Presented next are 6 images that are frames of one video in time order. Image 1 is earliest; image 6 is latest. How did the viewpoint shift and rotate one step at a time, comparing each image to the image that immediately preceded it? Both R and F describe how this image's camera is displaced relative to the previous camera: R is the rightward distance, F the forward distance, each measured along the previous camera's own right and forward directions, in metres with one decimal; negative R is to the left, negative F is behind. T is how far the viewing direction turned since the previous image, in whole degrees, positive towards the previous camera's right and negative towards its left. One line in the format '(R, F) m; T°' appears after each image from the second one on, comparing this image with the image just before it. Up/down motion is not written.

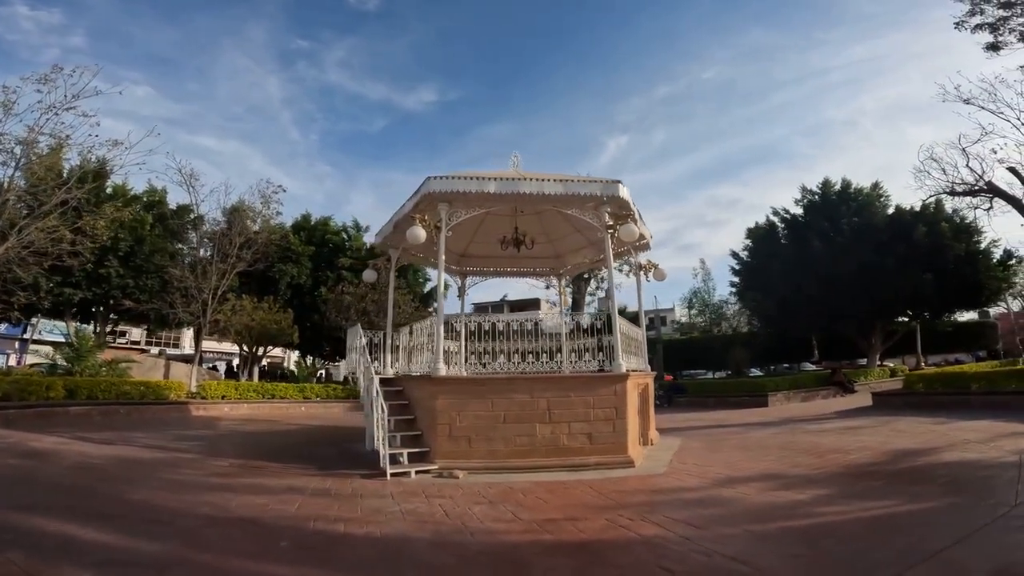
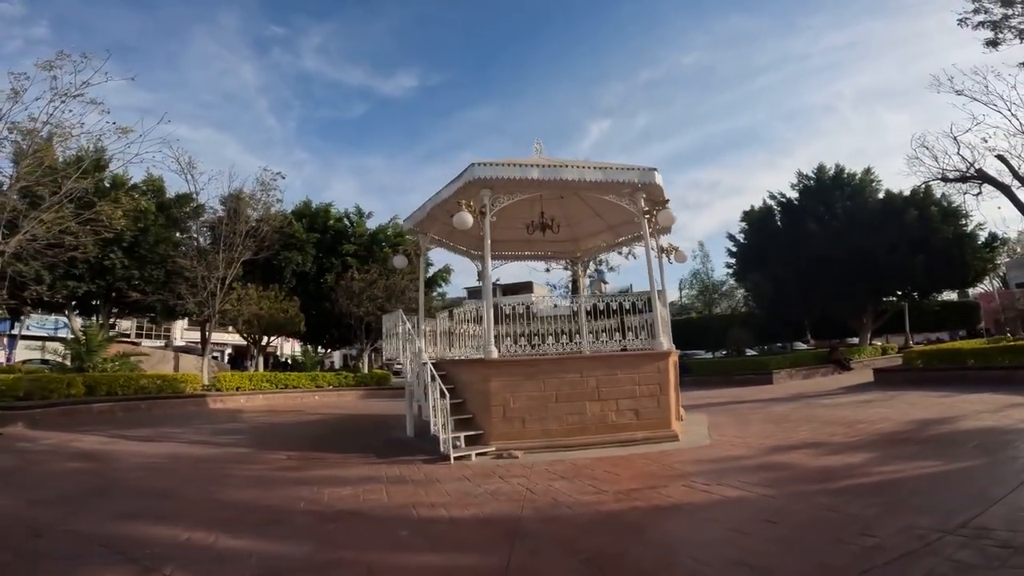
(-1.0, -0.4) m; +2°
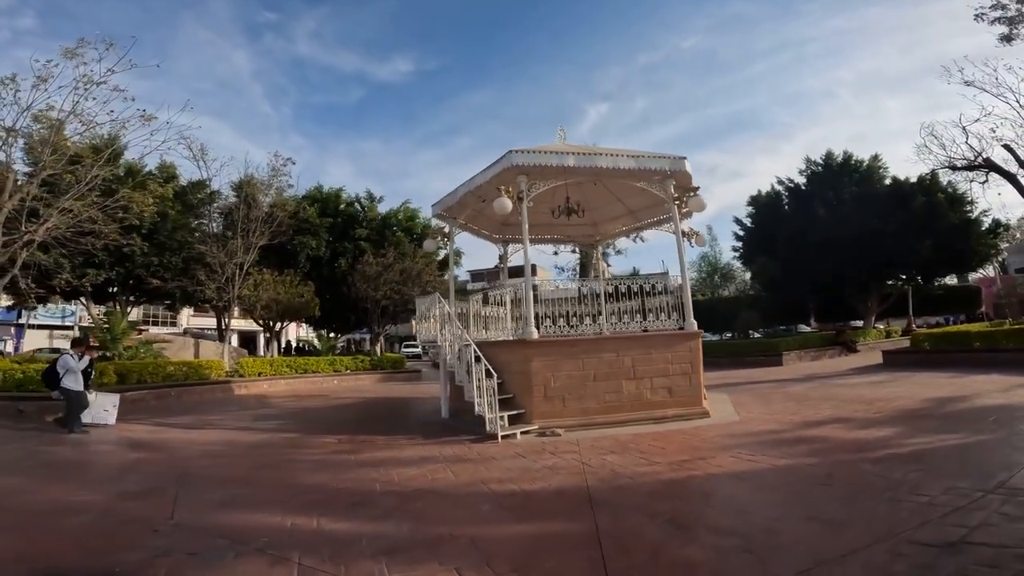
(-0.6, -0.4) m; +1°
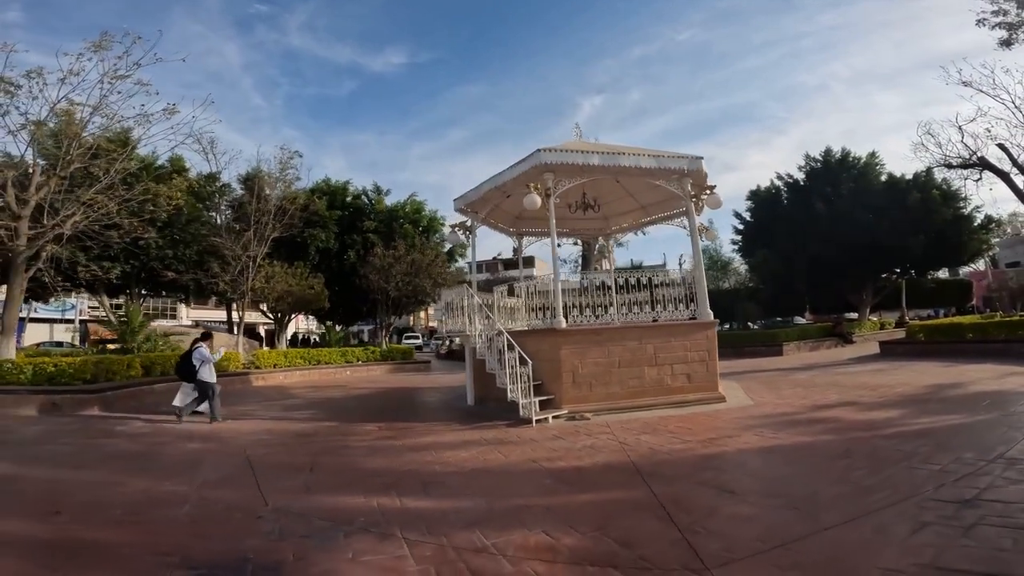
(-0.6, -0.6) m; +1°
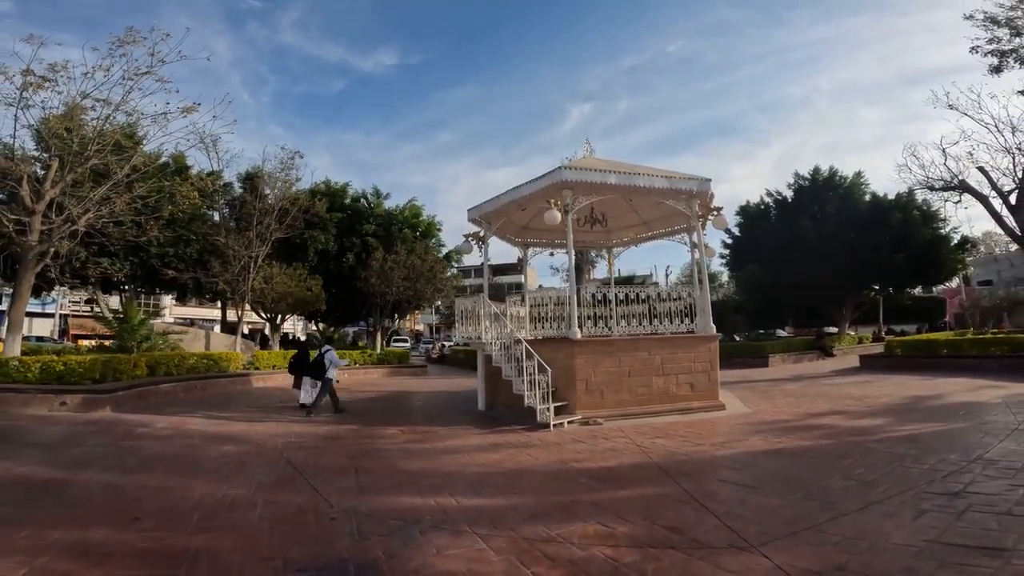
(-0.7, -0.6) m; +2°
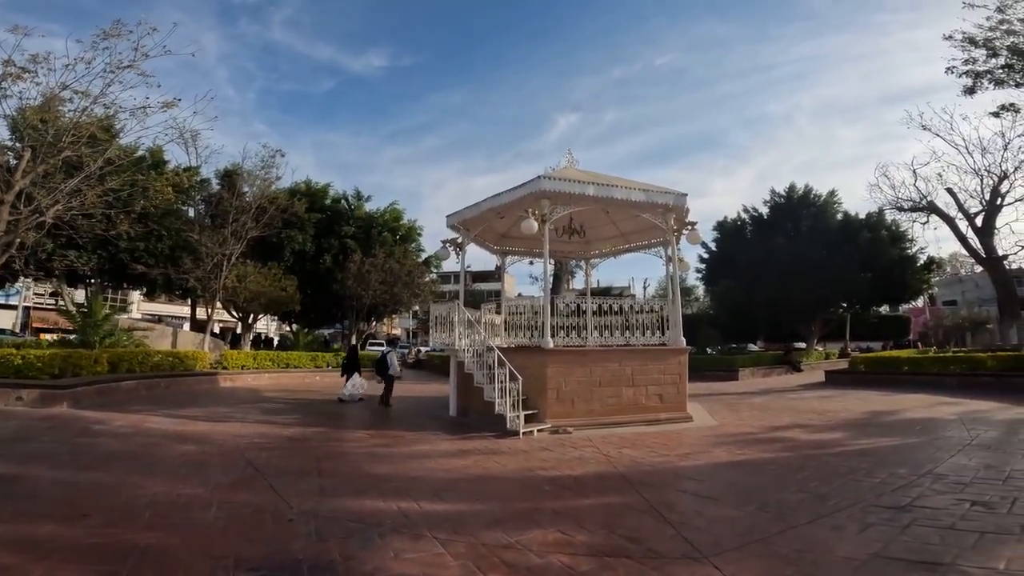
(+0.1, -0.1) m; +2°
